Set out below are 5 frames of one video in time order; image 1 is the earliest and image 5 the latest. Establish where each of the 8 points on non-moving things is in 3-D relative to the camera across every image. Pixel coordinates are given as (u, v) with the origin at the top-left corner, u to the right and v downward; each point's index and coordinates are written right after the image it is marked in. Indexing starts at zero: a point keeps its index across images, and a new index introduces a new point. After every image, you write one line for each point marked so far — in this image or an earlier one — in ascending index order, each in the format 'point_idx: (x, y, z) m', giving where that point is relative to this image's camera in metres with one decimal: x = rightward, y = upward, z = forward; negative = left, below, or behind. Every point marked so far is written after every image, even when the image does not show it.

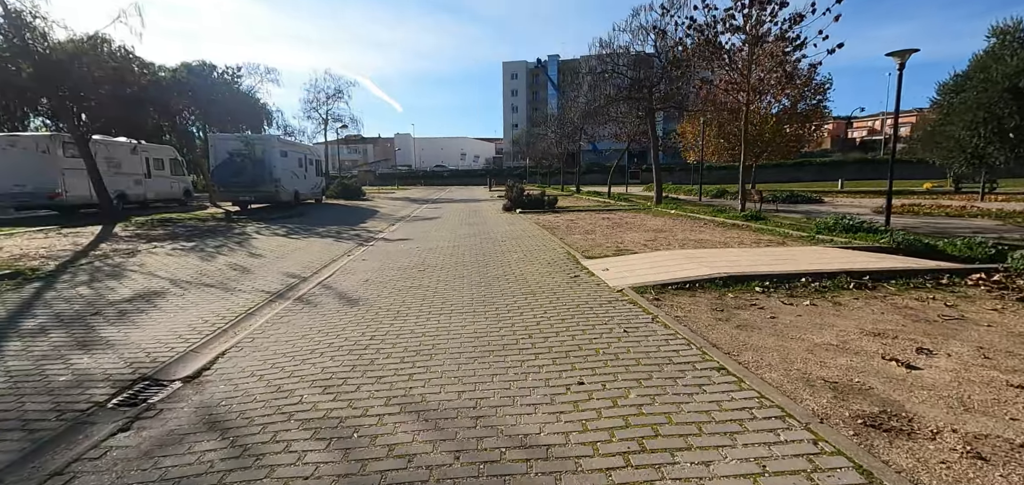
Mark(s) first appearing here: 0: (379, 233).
0: (-3.9, +0.3, +14.7) m
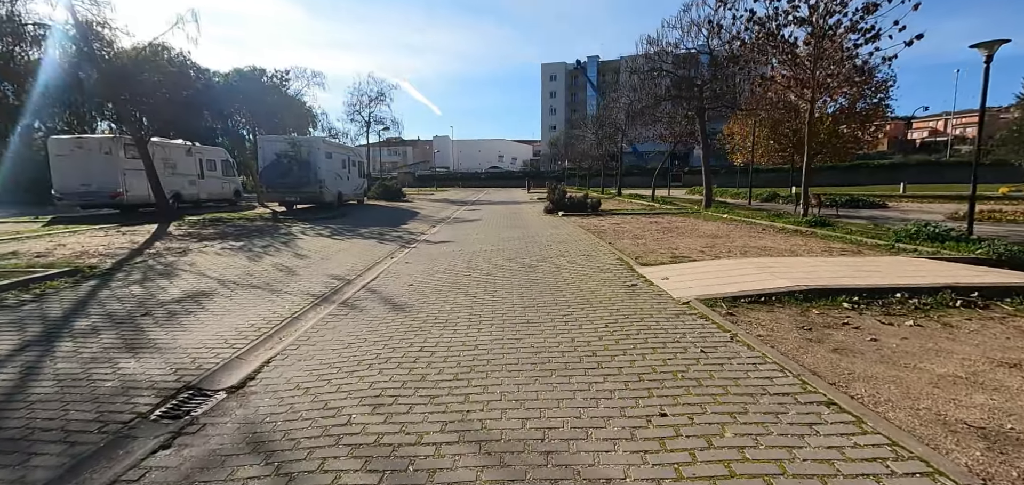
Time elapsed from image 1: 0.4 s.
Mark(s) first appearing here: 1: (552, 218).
0: (-2.6, +0.2, +14.6) m
1: (+1.3, +0.8, +16.9) m
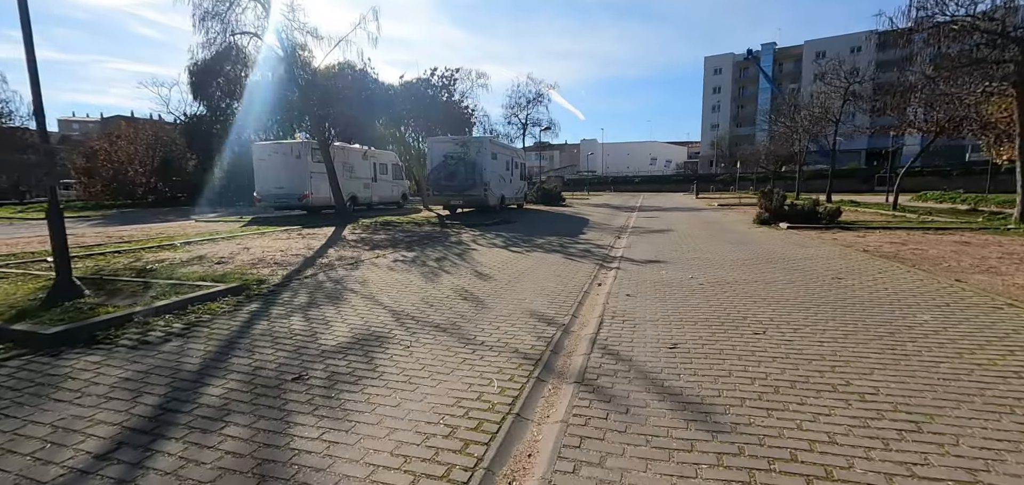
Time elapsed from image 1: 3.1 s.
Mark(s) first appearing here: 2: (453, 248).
0: (+2.4, -0.1, +11.8) m
1: (+6.8, +0.3, +13.0) m
2: (-1.4, -0.1, +11.8) m
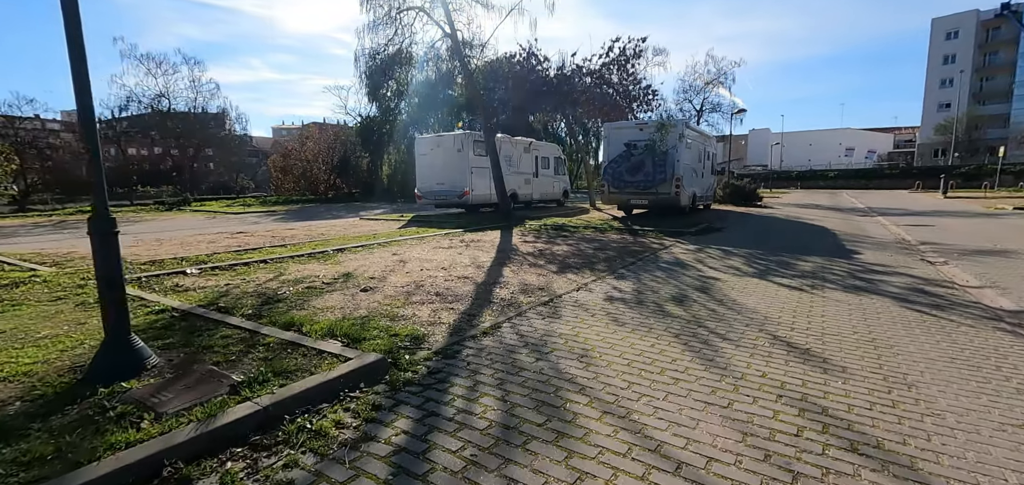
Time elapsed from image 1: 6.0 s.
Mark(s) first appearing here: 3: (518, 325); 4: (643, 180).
0: (+6.2, -0.6, +6.9) m
1: (+10.8, -0.3, +6.8) m
2: (+2.6, -0.5, +7.9) m
3: (+0.1, -0.8, +5.2) m
4: (+4.6, +2.2, +17.7) m
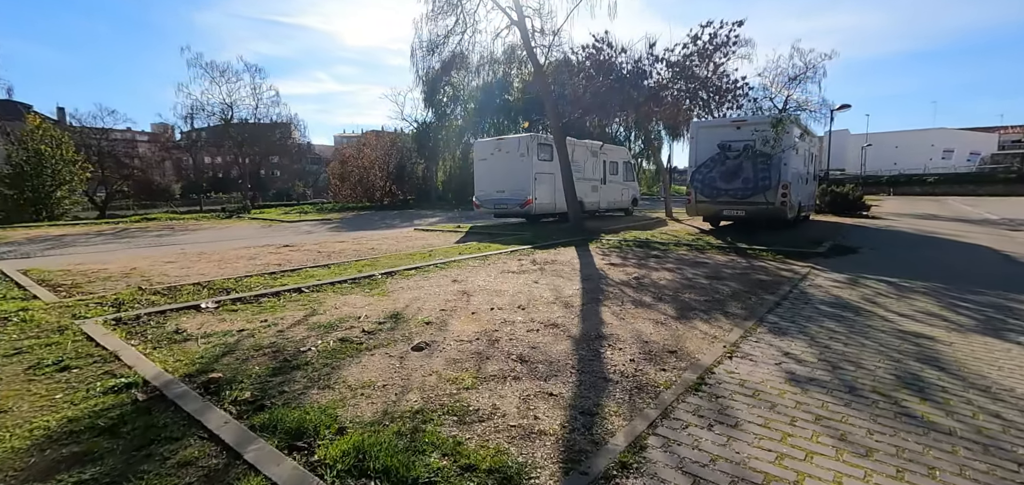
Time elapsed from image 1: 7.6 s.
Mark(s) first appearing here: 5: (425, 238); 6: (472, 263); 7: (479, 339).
0: (+7.3, -1.1, +4.1) m
1: (+11.9, -0.8, +3.5) m
2: (+3.8, -0.9, +5.4) m
3: (+1.0, -1.2, +3.0) m
4: (+6.8, +1.6, +15.0) m
5: (-2.7, +0.1, +15.6) m
6: (-0.8, -0.4, +9.9) m
7: (-0.3, -1.0, +5.1) m
